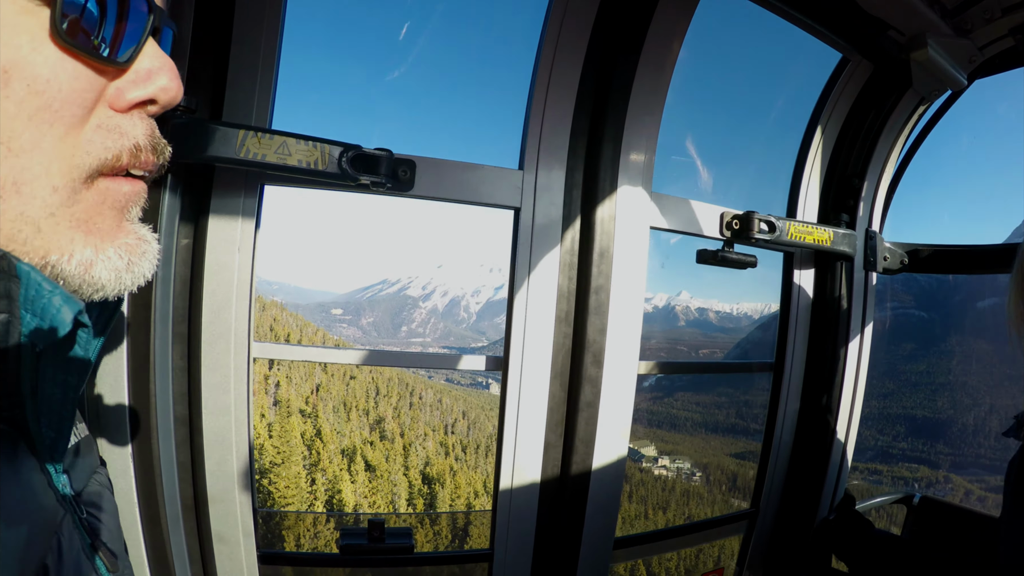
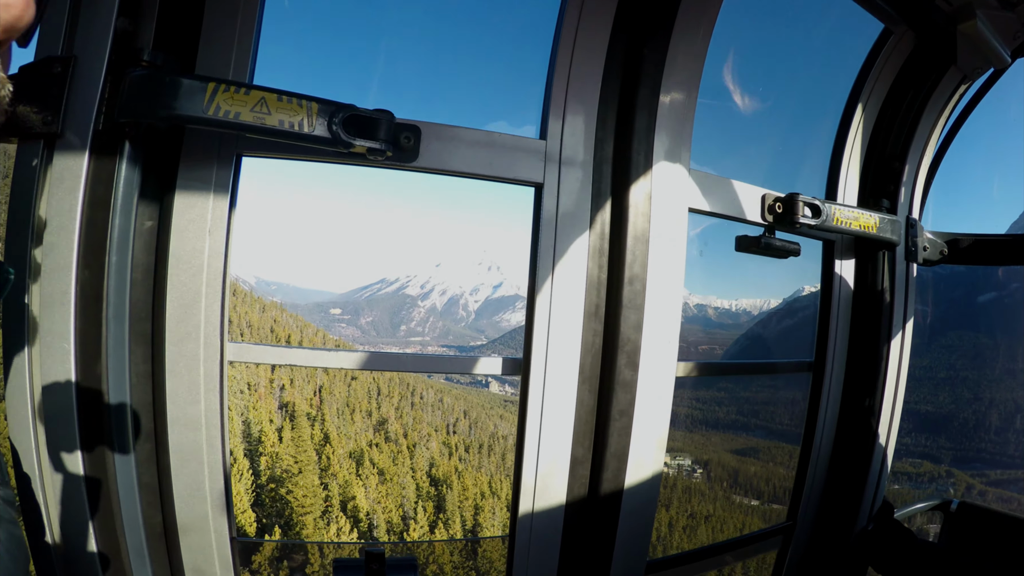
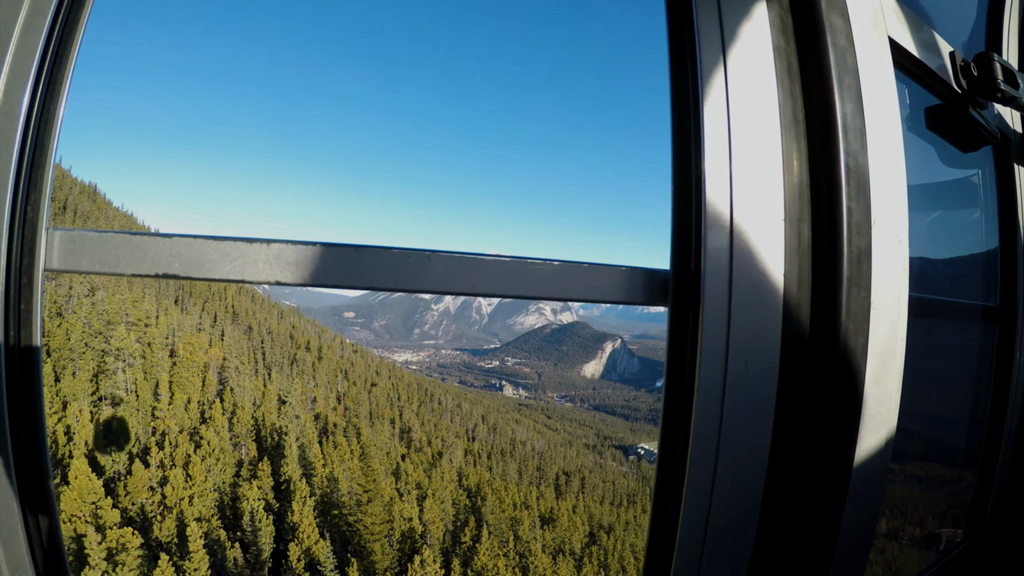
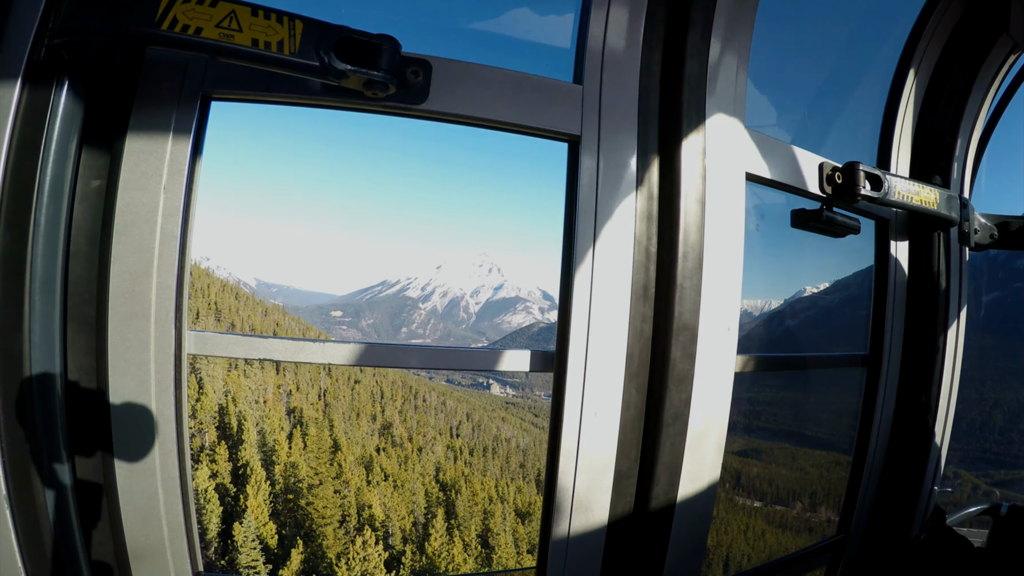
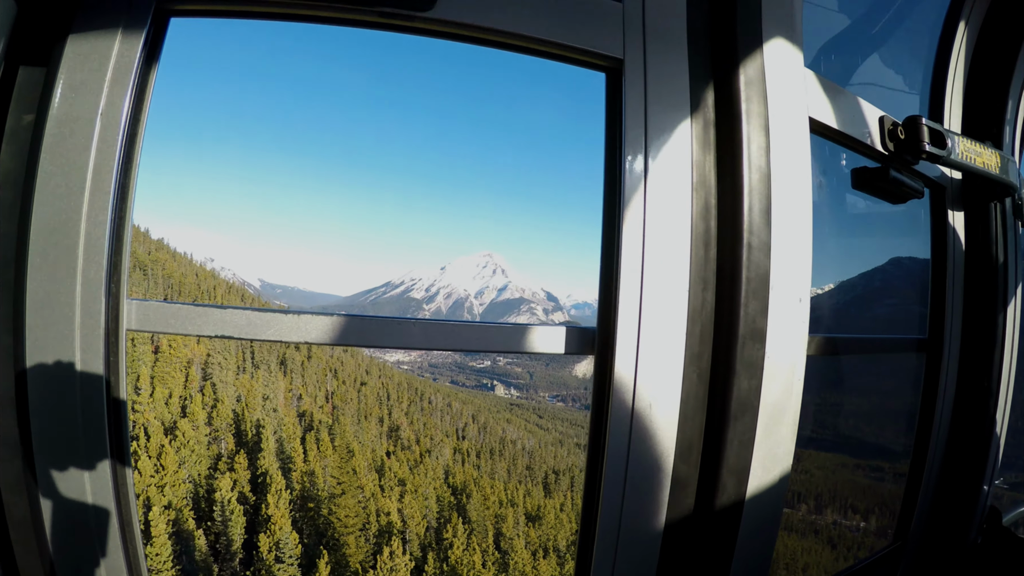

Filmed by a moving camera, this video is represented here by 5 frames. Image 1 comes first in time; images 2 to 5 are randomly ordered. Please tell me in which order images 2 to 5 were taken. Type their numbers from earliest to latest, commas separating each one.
2, 4, 5, 3
